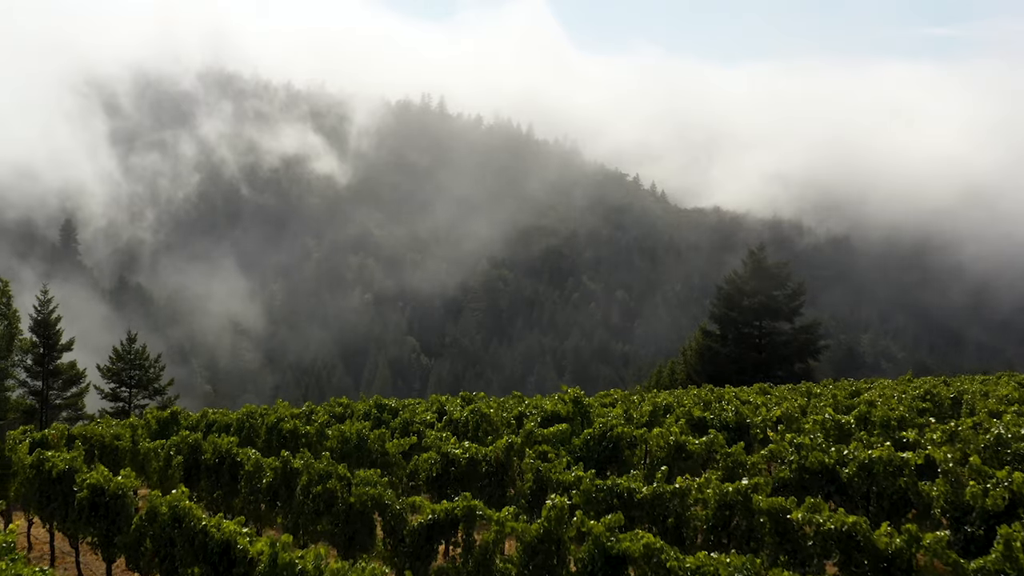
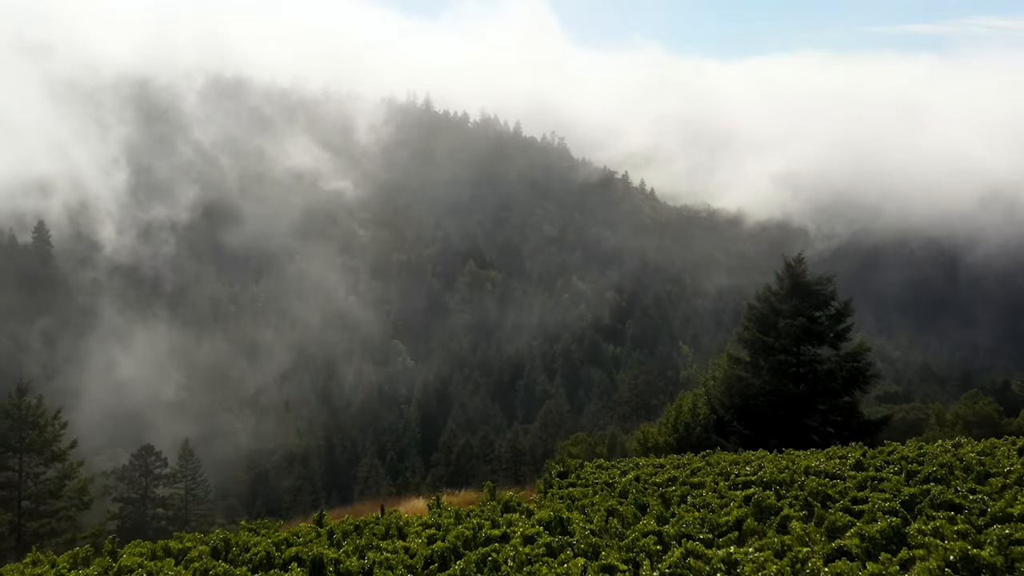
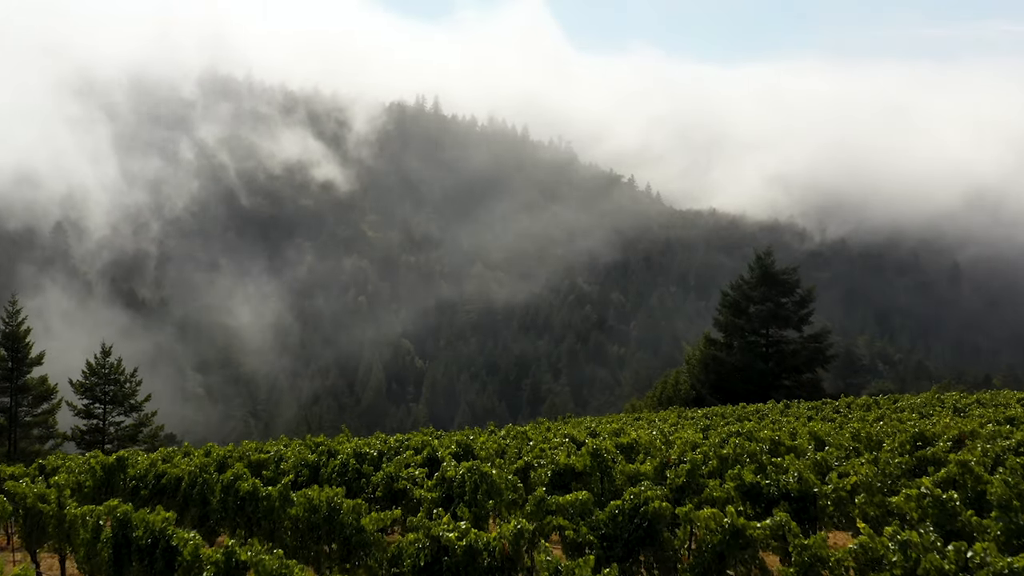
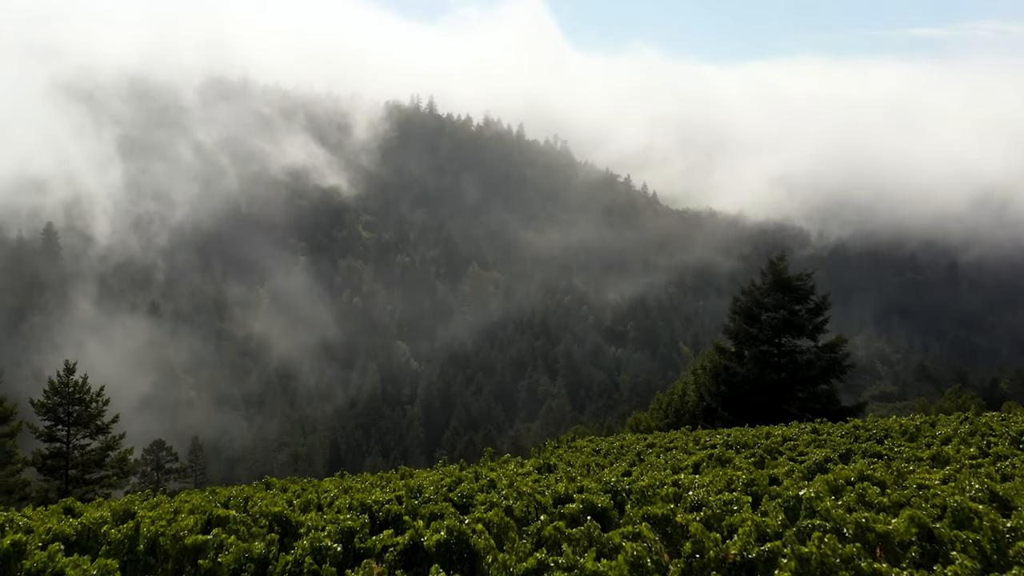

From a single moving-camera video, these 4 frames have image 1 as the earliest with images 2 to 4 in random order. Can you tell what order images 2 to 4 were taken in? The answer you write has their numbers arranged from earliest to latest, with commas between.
3, 4, 2
